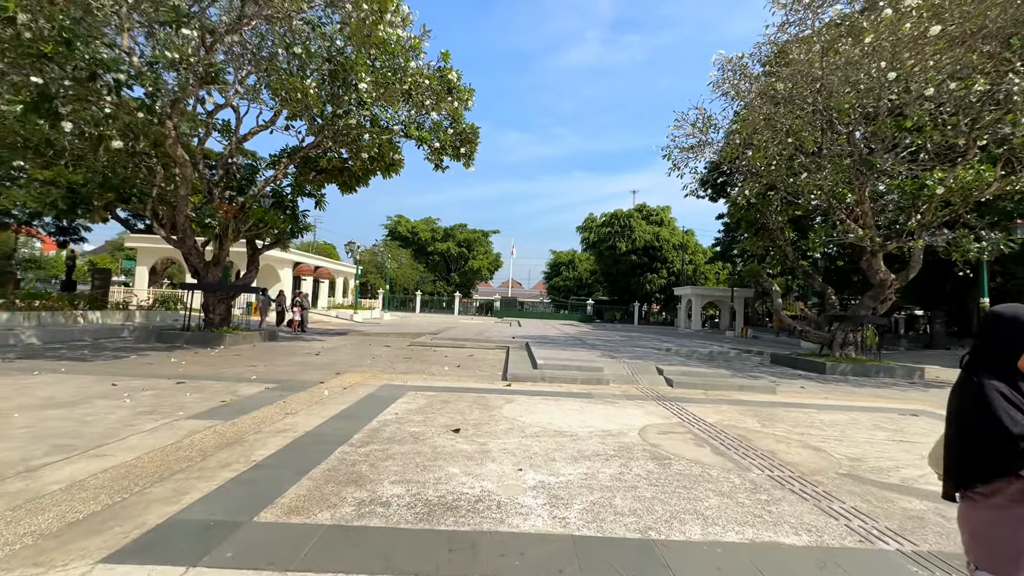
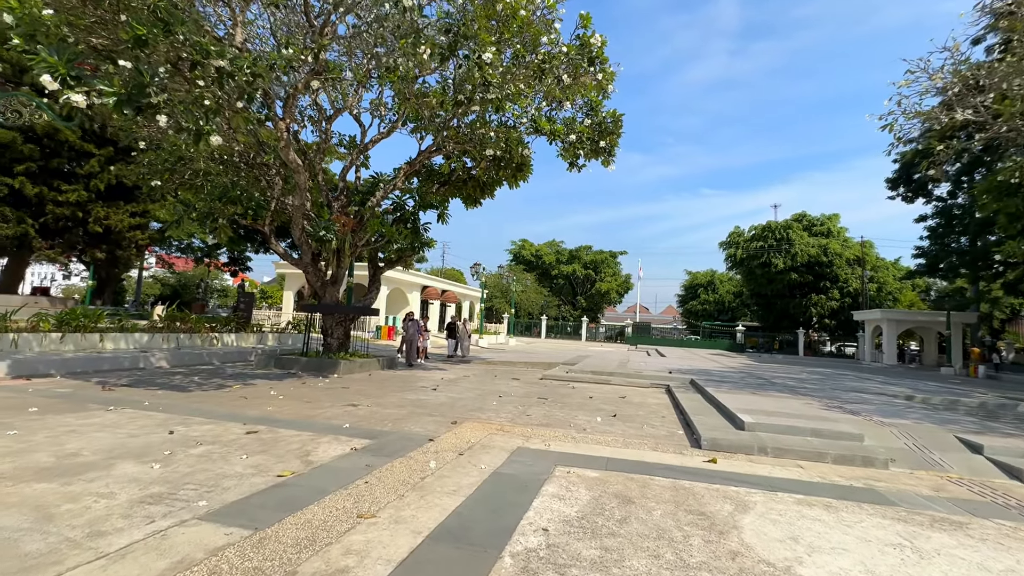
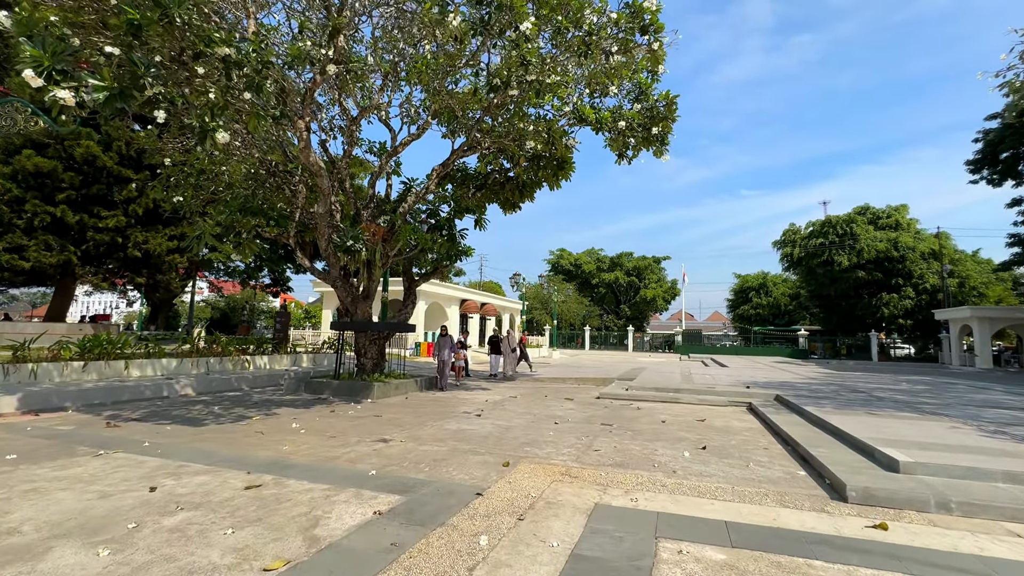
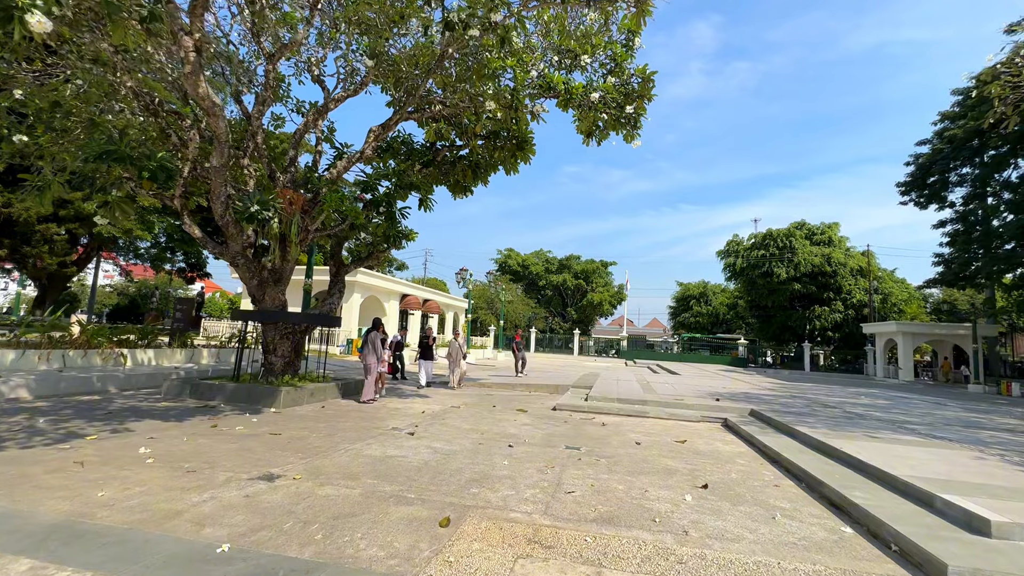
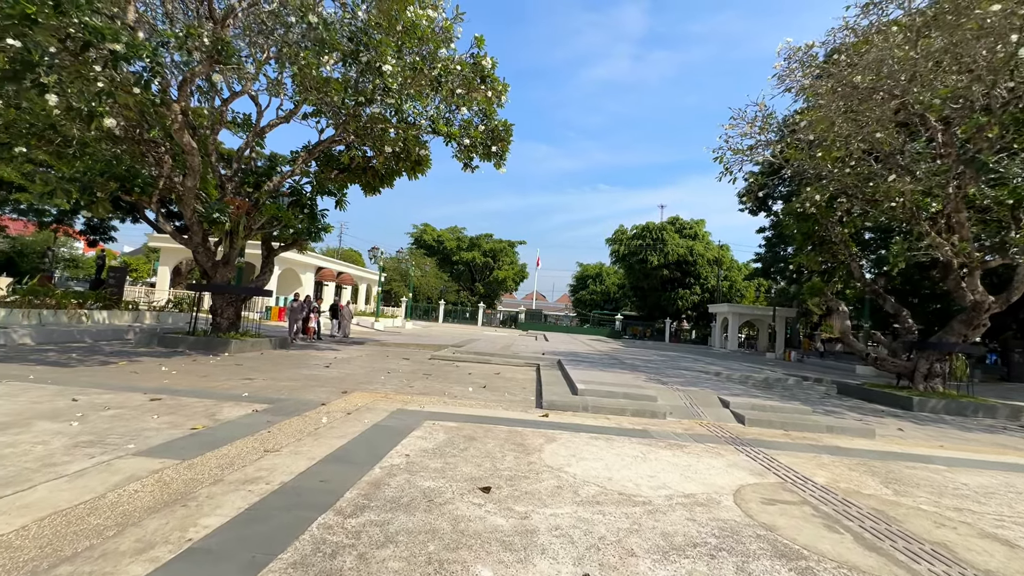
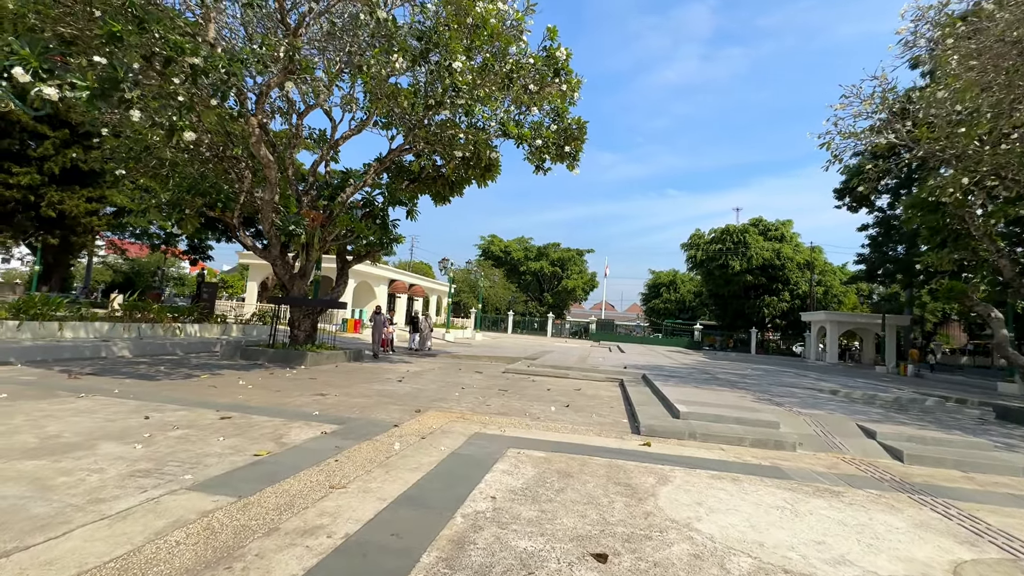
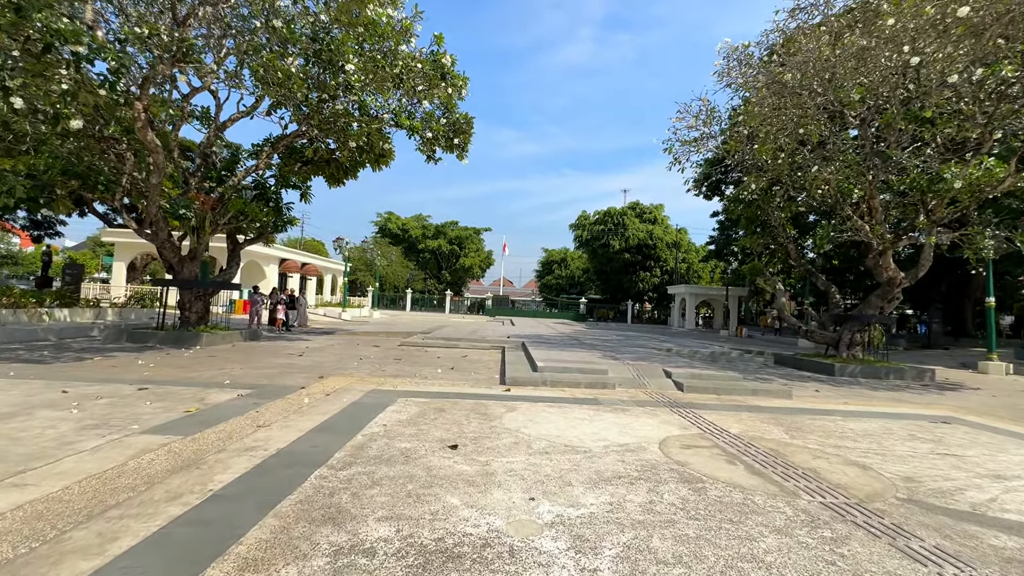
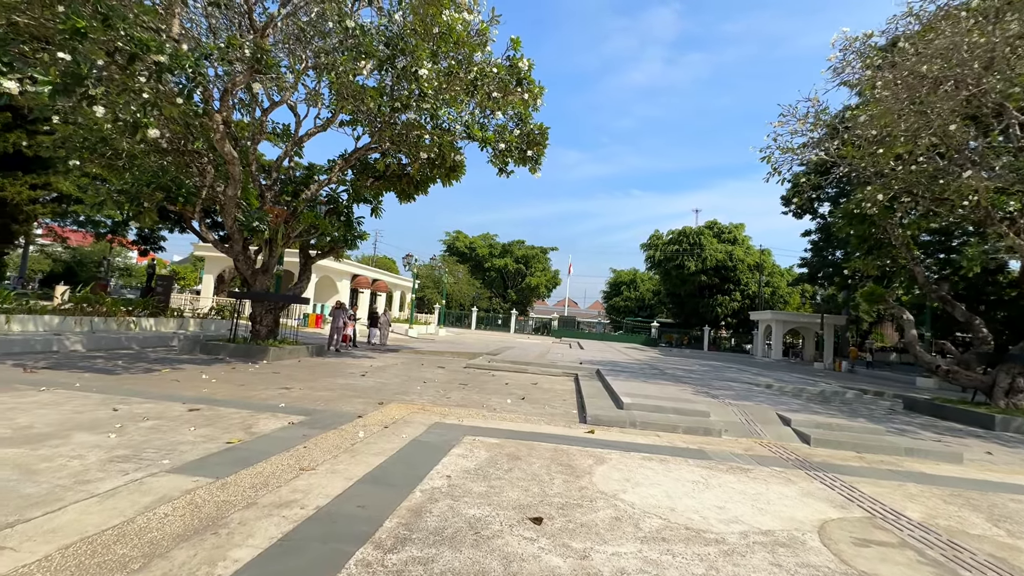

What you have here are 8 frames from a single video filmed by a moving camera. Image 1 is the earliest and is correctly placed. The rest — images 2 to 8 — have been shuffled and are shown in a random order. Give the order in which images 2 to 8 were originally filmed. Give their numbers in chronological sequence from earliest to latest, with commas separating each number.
7, 5, 8, 6, 2, 3, 4
